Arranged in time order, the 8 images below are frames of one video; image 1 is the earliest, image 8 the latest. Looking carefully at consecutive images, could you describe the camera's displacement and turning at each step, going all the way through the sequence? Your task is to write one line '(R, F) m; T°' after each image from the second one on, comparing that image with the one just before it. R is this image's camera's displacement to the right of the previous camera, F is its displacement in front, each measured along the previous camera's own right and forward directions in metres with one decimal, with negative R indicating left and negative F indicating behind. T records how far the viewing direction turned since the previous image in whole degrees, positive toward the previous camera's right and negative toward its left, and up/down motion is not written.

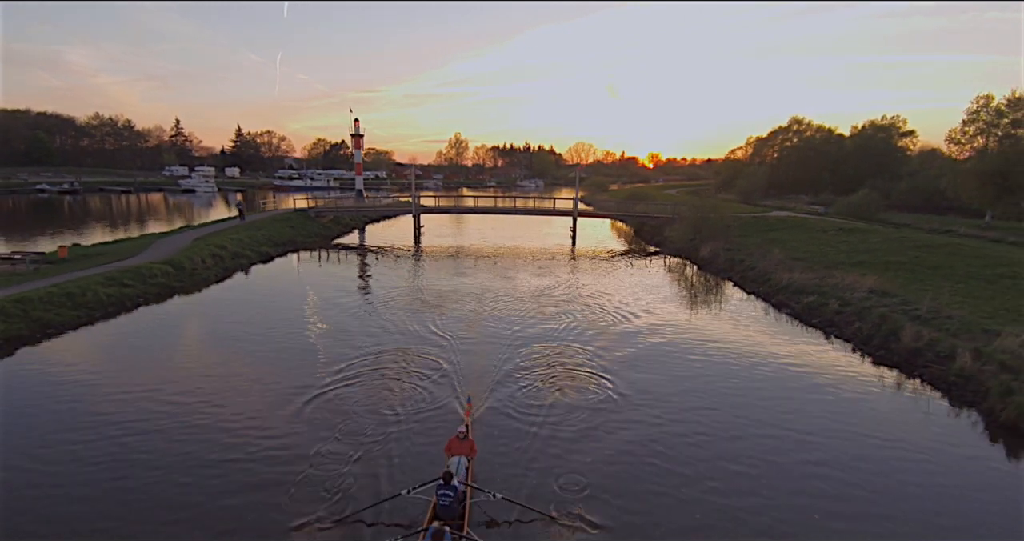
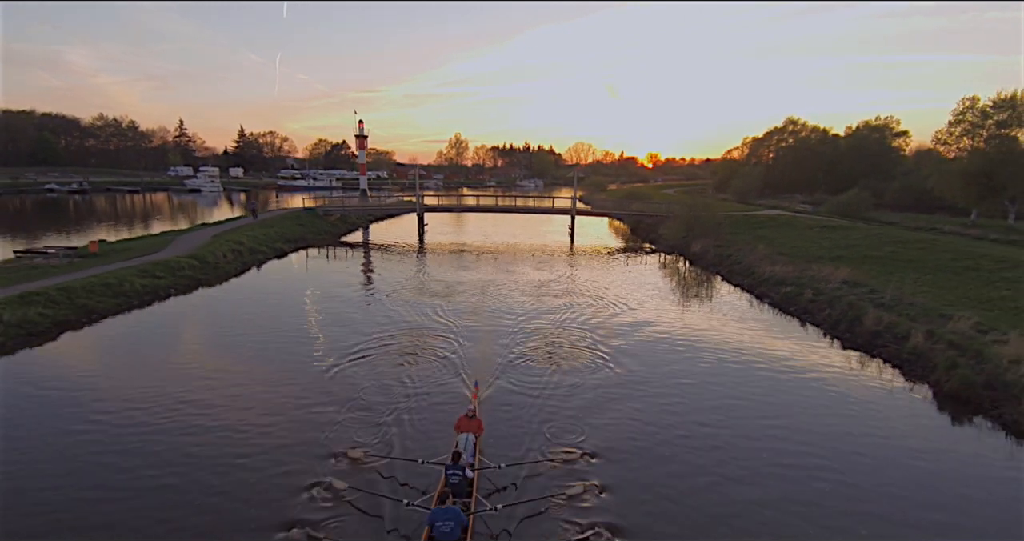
(-0.1, -1.8) m; 0°
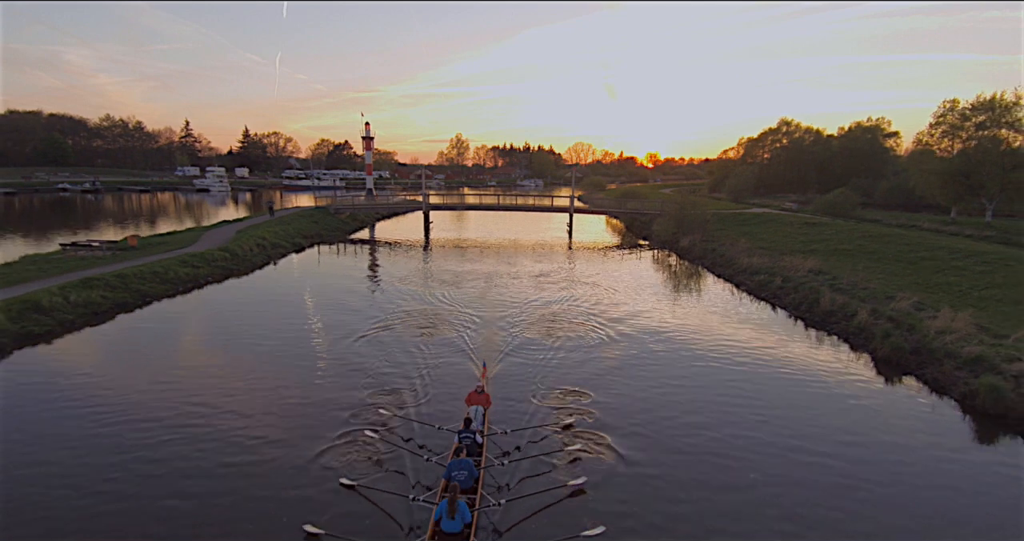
(-0.1, -2.7) m; 0°
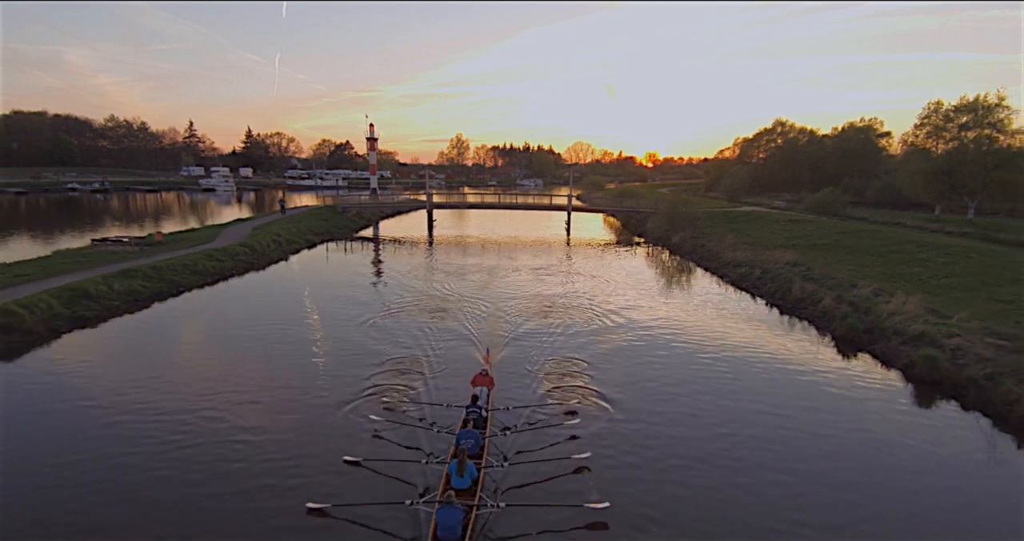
(0.0, -2.1) m; 0°
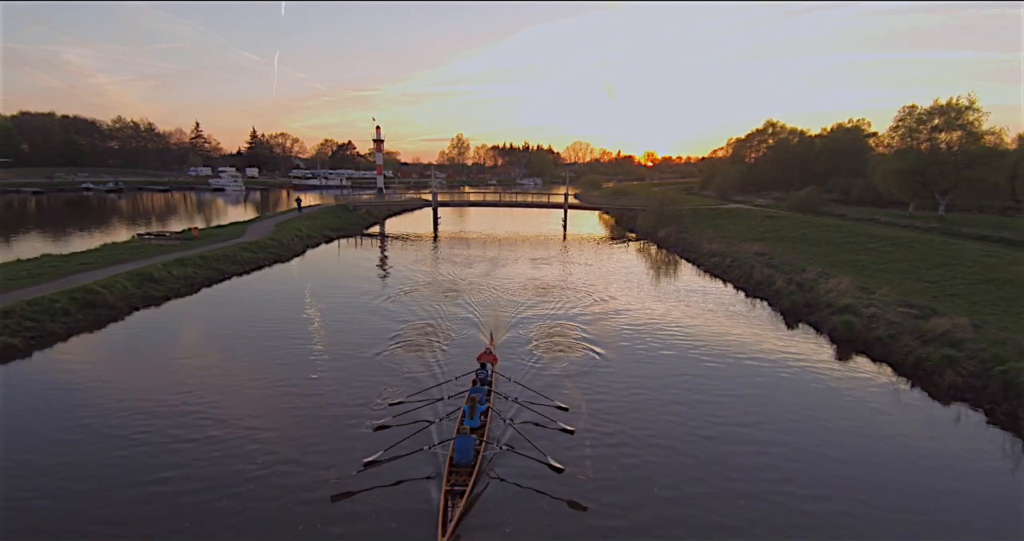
(0.0, -3.7) m; 0°
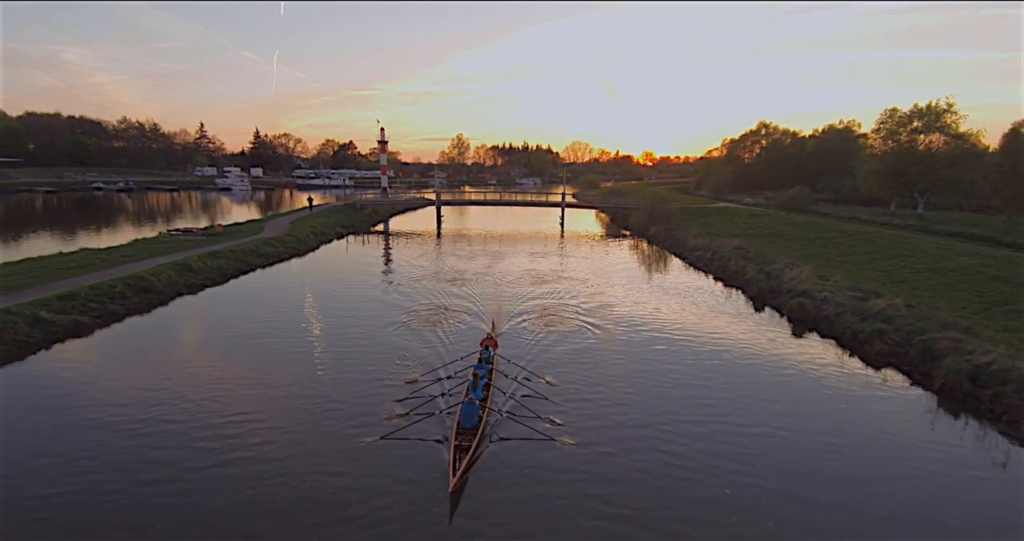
(0.0, -2.9) m; 0°
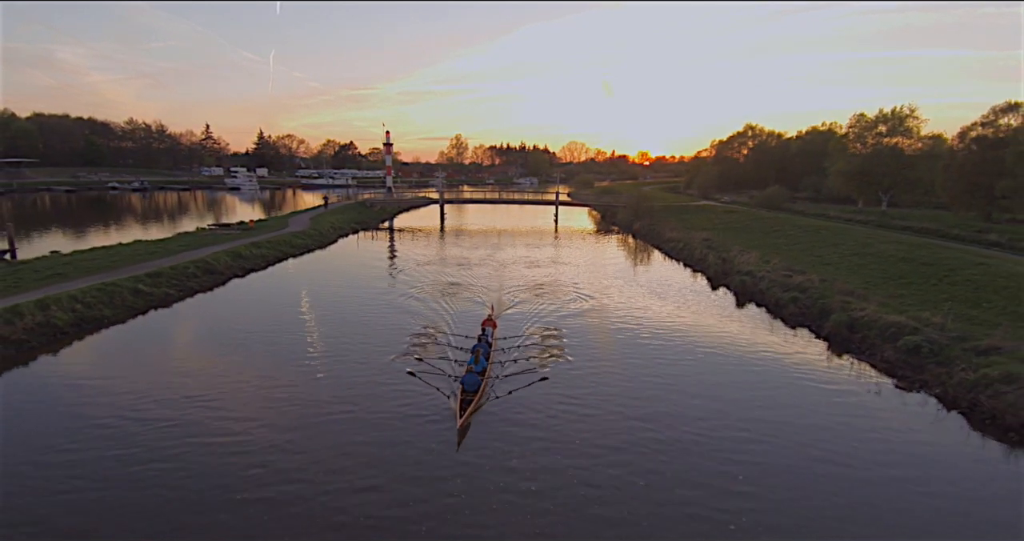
(0.0, -5.2) m; 0°
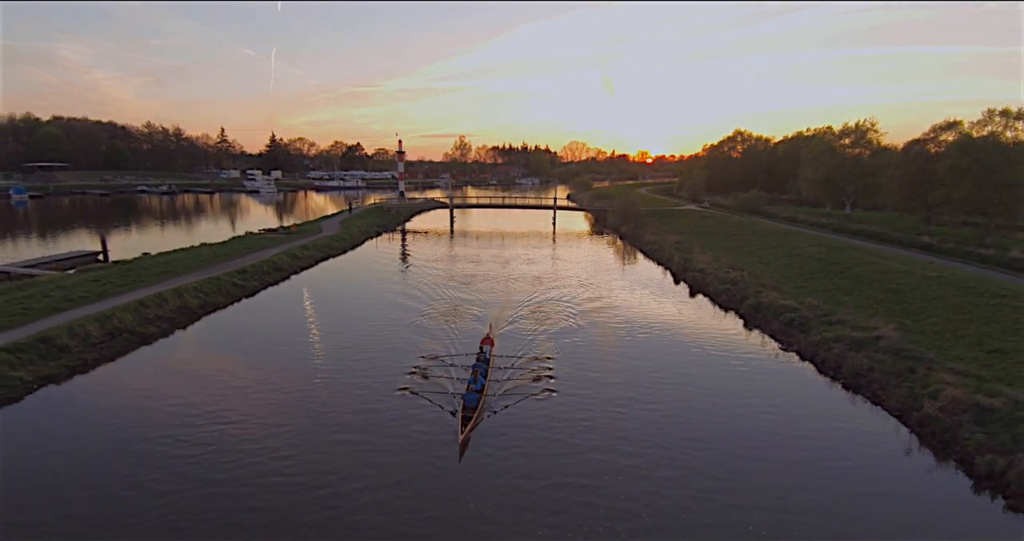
(-0.1, -7.9) m; 0°
